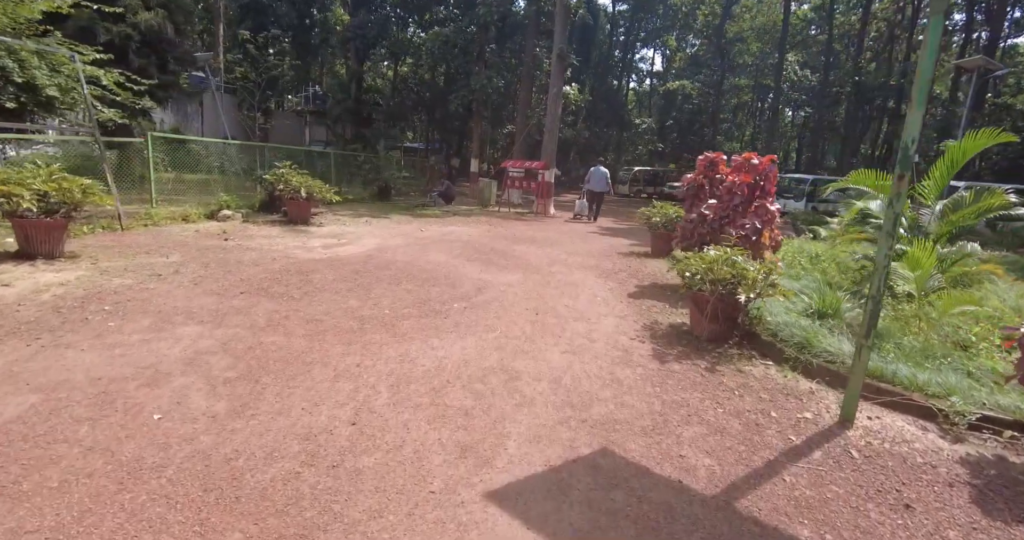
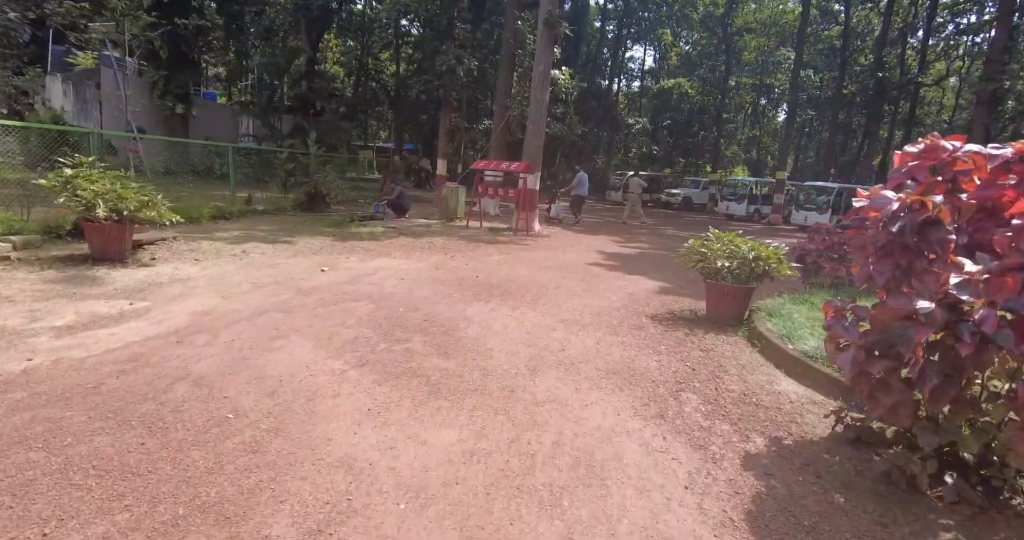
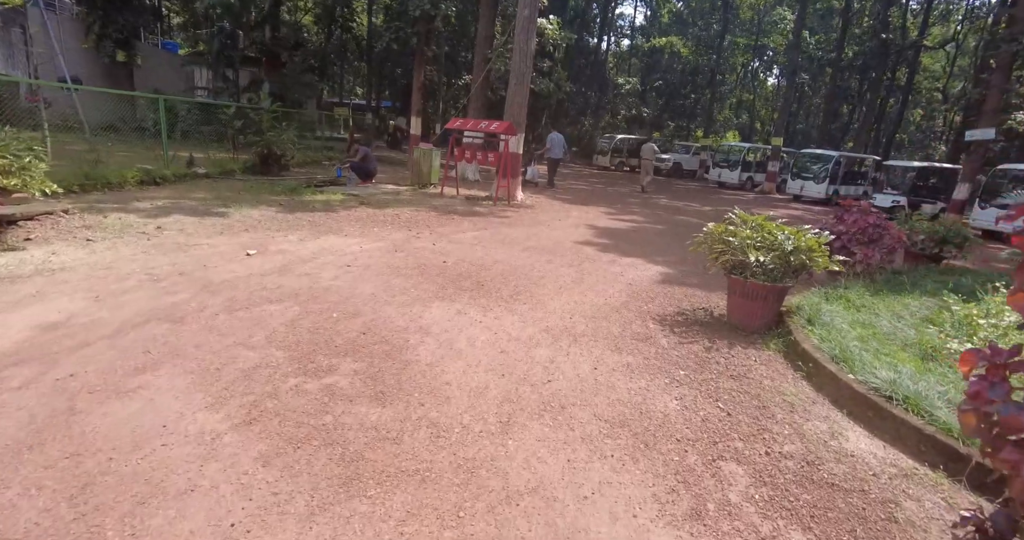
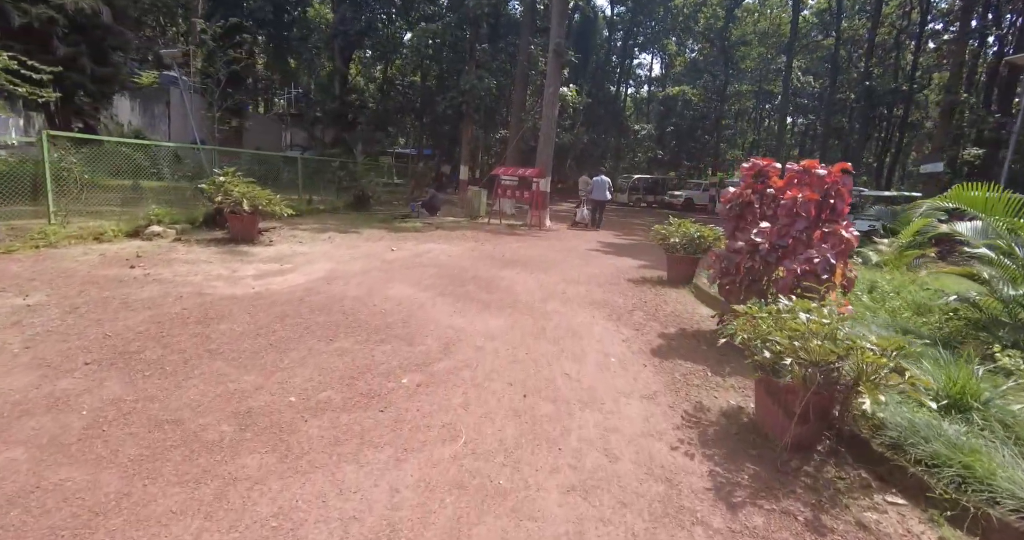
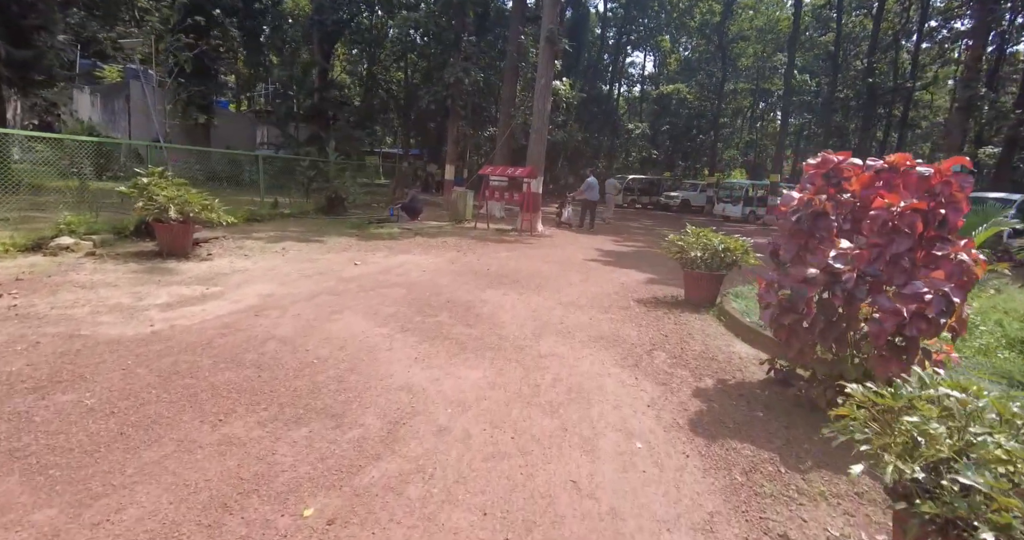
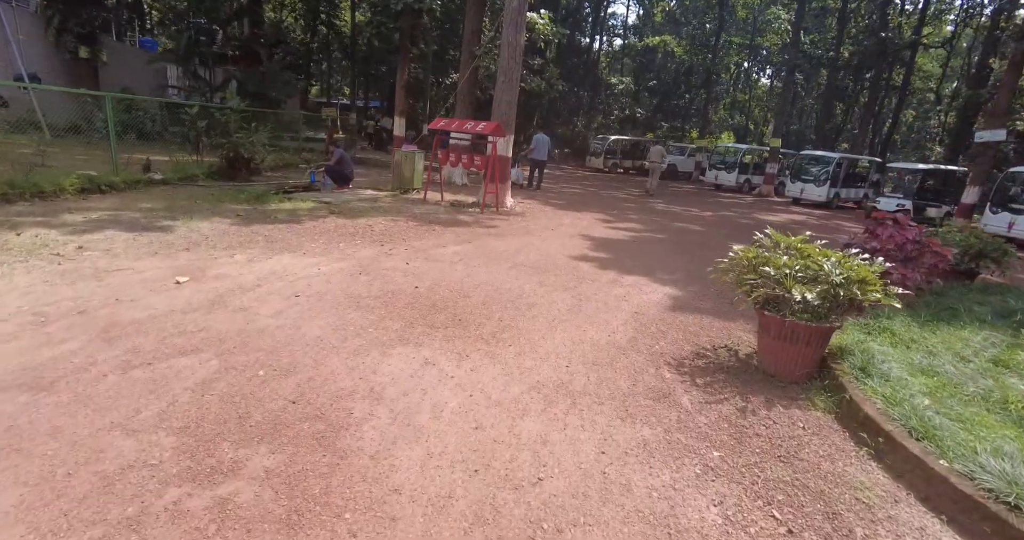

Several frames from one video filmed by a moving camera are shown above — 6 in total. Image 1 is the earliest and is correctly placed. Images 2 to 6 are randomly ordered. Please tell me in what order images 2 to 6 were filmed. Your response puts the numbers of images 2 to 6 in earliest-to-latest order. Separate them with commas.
4, 5, 2, 3, 6
